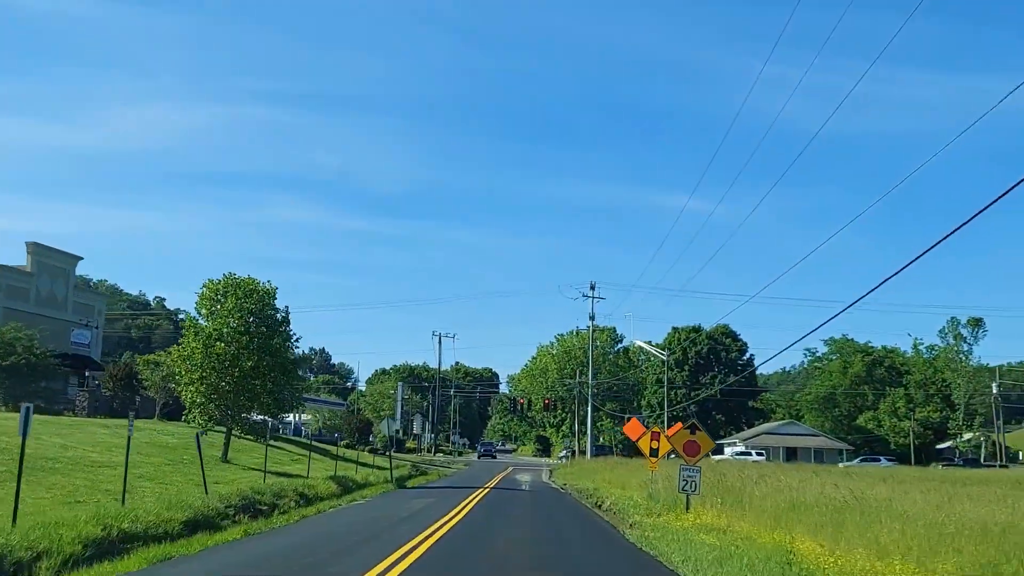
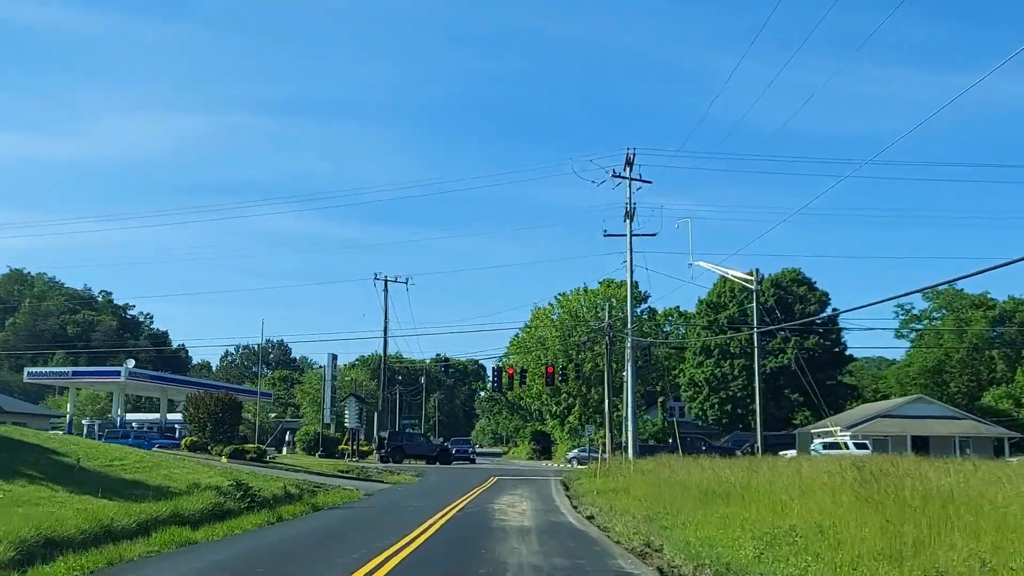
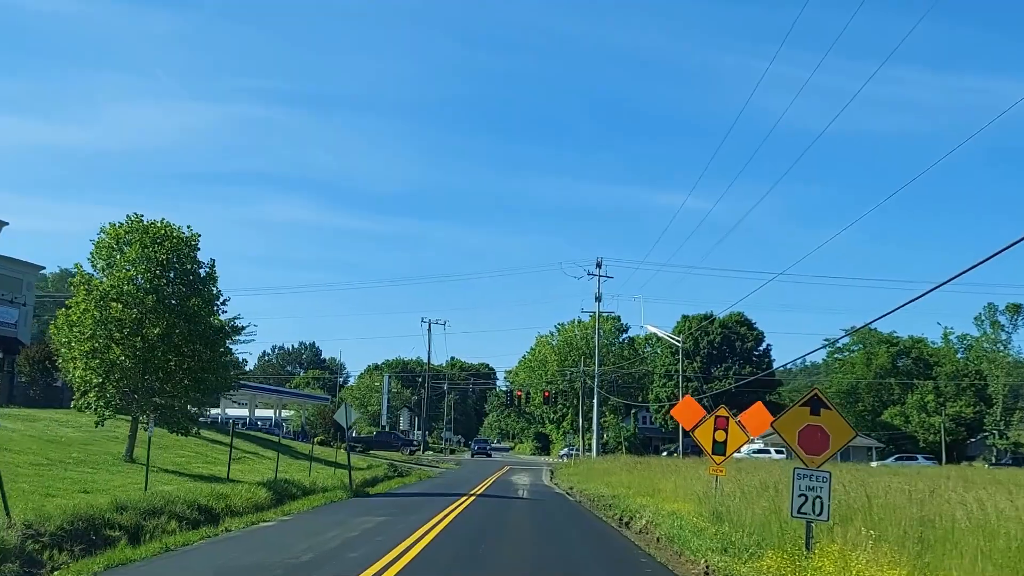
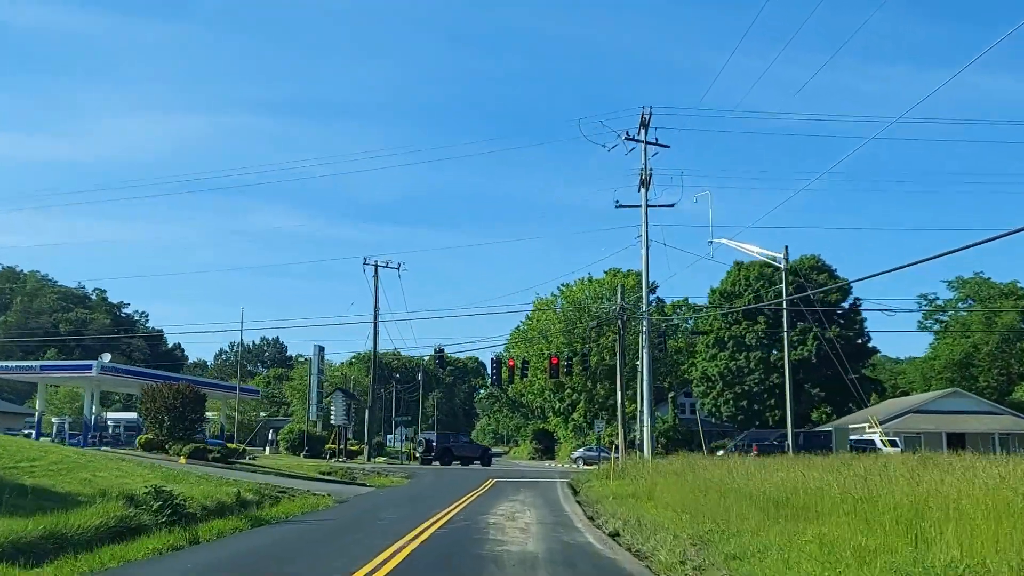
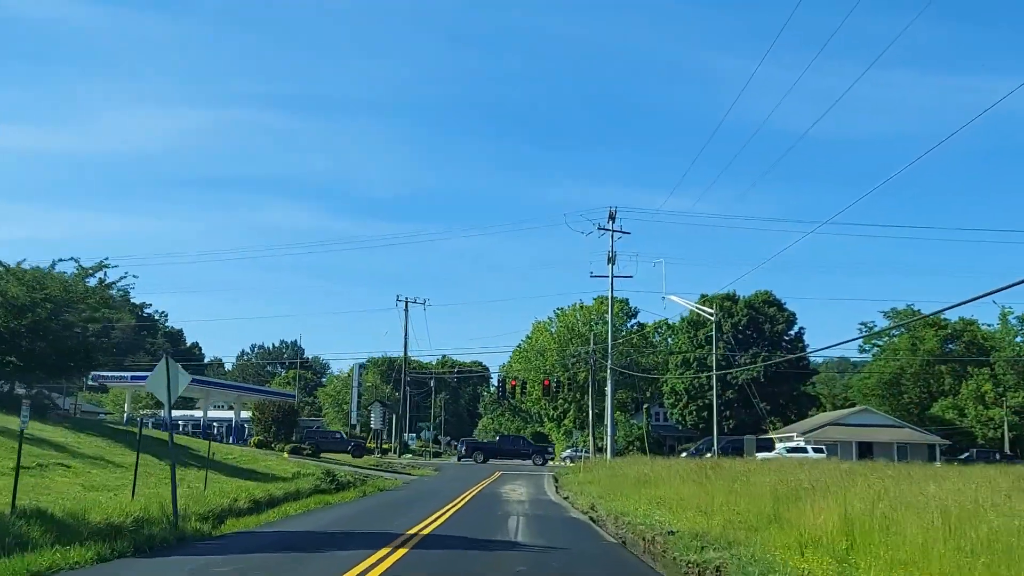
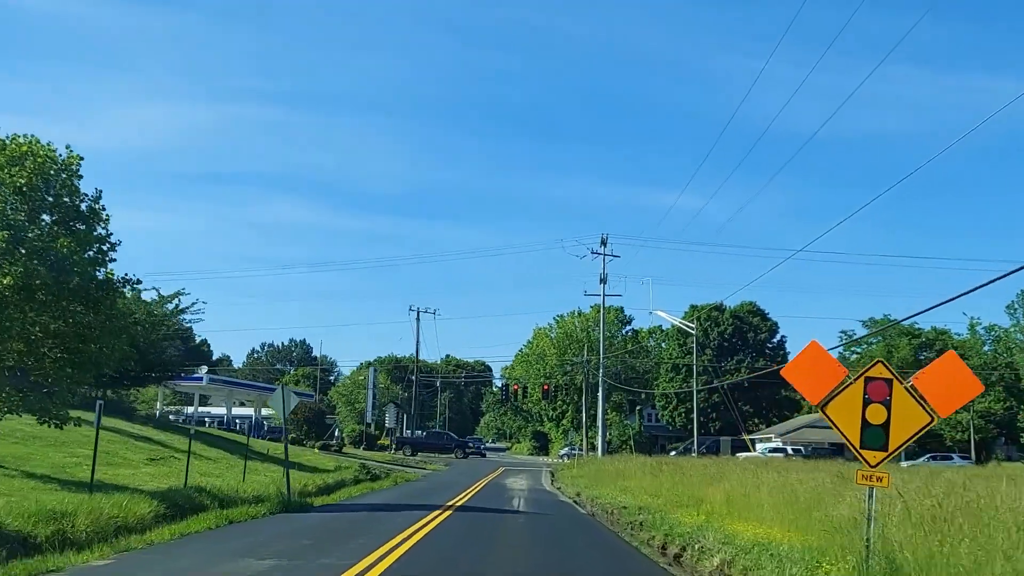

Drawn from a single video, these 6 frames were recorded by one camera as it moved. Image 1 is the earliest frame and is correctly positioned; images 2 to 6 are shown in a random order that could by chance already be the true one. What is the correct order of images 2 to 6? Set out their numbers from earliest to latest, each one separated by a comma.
3, 6, 5, 2, 4
